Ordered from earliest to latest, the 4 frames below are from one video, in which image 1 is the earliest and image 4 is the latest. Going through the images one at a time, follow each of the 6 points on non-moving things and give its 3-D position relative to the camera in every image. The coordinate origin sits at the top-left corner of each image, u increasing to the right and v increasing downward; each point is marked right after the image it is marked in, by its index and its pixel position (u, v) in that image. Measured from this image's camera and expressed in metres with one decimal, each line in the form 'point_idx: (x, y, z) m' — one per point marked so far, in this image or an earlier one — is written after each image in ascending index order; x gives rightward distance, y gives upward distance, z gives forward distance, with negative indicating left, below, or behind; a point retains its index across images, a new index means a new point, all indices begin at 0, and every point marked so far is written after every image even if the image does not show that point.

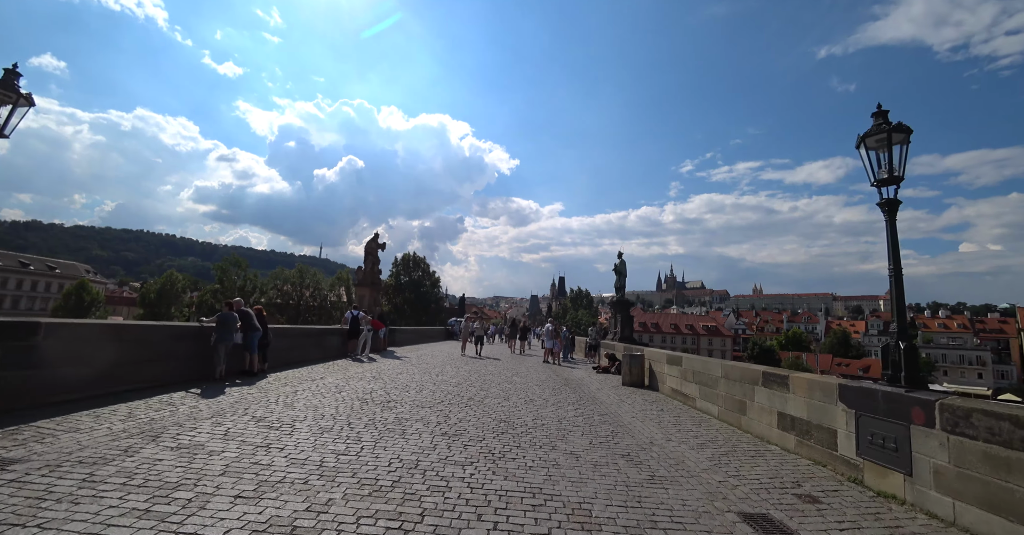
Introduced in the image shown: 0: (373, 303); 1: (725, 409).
0: (-6.1, -1.5, +19.3) m
1: (+3.2, -2.1, +6.7) m
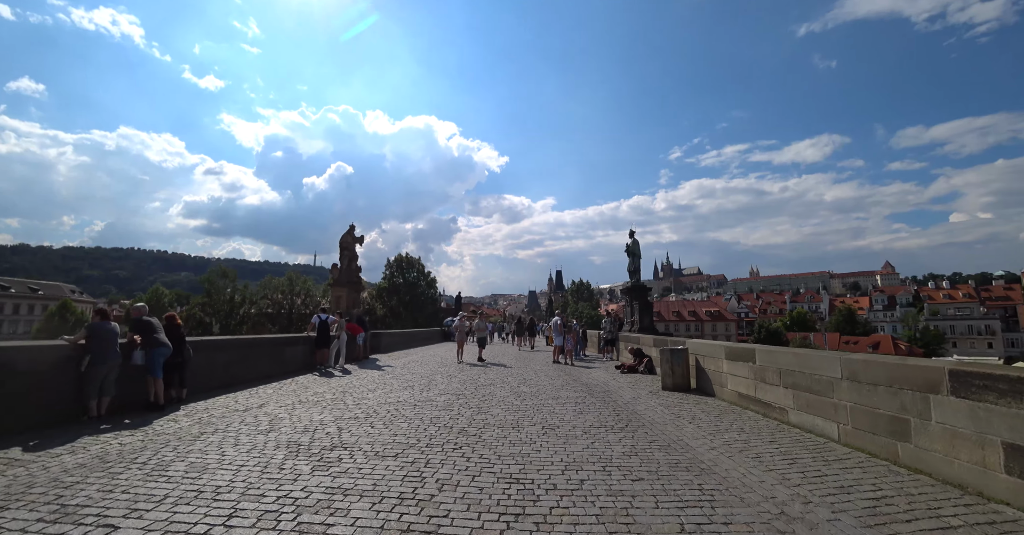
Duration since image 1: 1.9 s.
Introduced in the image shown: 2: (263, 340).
0: (-6.1, -1.4, +16.9) m
1: (+3.4, -1.6, +4.3) m
2: (-5.5, -1.6, +9.7) m
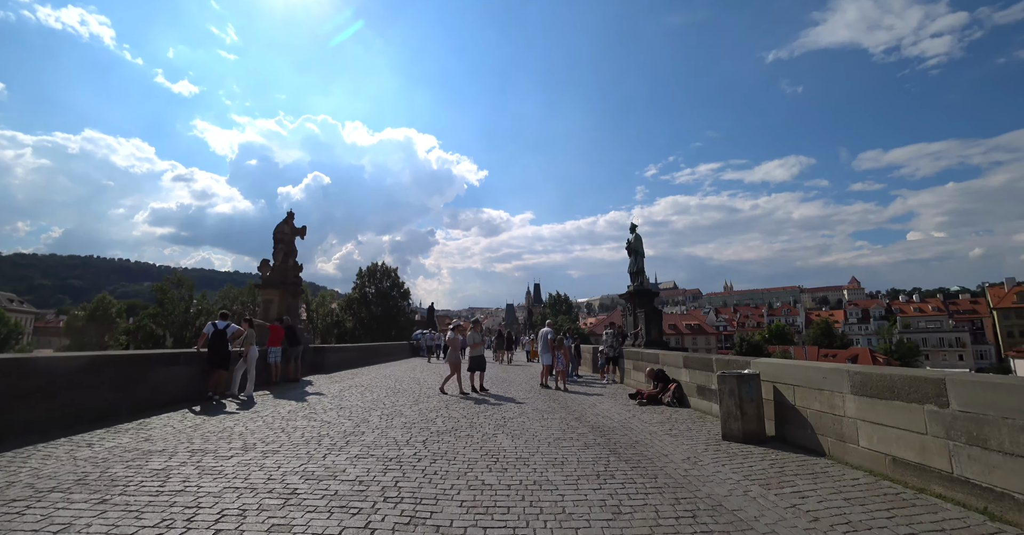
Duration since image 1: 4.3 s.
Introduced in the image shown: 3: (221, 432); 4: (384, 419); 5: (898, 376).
0: (-6.9, -1.3, +13.5) m
1: (+3.2, -1.2, +1.4) m
2: (-5.9, -1.4, +6.3) m
3: (-3.7, -2.1, +5.6) m
4: (-1.9, -2.2, +6.4) m
5: (+3.2, -0.9, +3.7) m
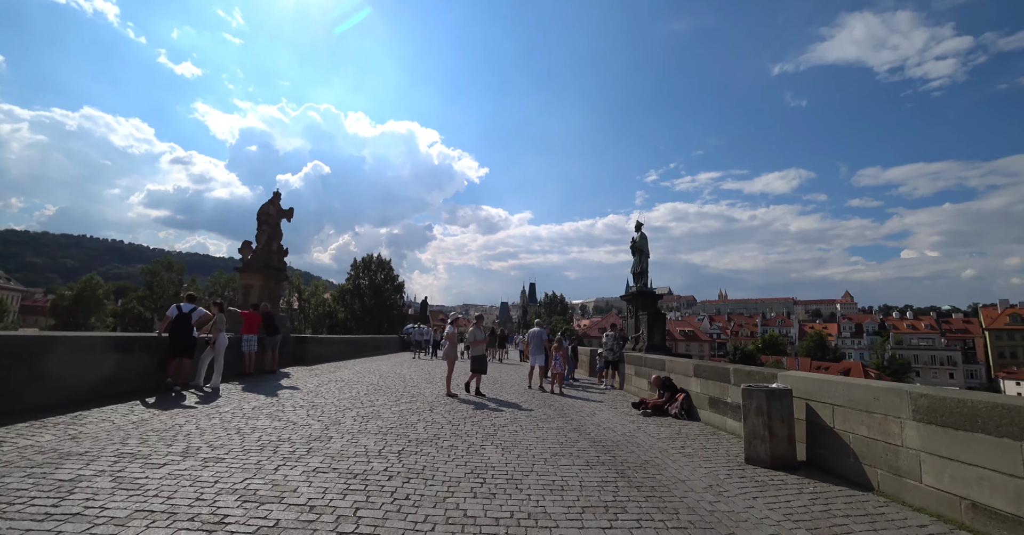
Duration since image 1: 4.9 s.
0: (-7.0, -0.9, +12.7) m
1: (+3.2, -1.2, +0.7) m
2: (-6.0, -0.9, +5.6) m
3: (-3.8, -1.8, +4.8) m
4: (-2.0, -2.0, +5.7) m
5: (+3.2, -0.9, +3.0) m
